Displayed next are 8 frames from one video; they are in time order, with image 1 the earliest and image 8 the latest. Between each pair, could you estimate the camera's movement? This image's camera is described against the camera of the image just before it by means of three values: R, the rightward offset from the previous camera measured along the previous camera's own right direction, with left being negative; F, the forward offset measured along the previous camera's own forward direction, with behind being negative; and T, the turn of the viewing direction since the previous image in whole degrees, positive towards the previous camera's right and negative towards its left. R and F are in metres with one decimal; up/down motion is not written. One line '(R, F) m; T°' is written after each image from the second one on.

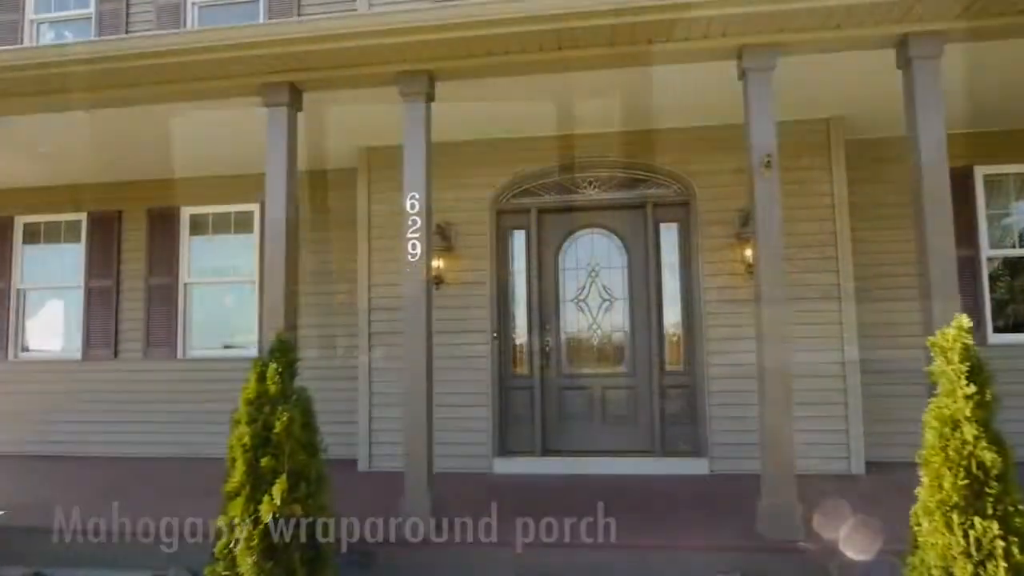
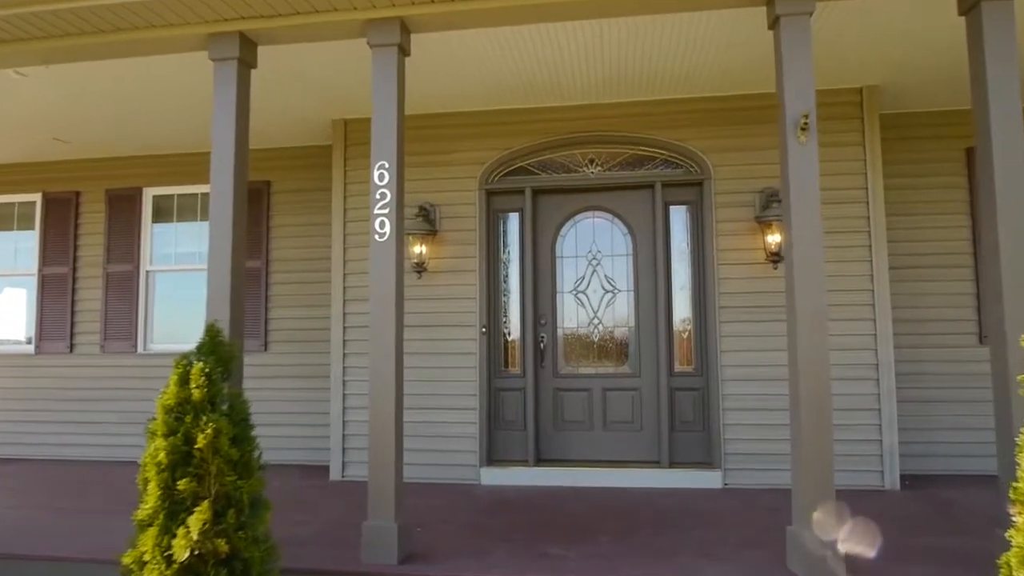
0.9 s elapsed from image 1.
(+0.1, +0.6) m; 0°
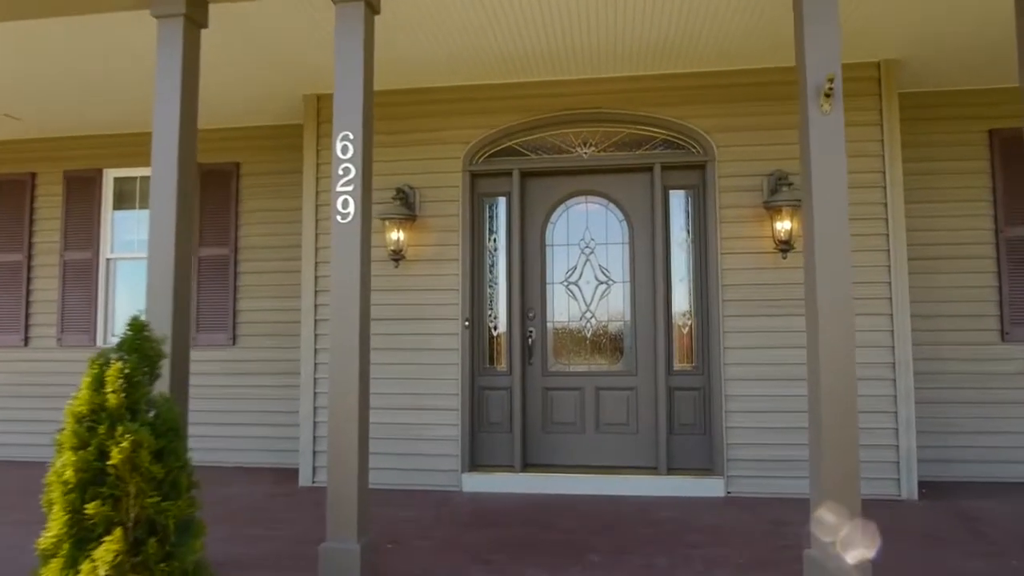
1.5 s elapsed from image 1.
(+0.1, +0.4) m; +1°
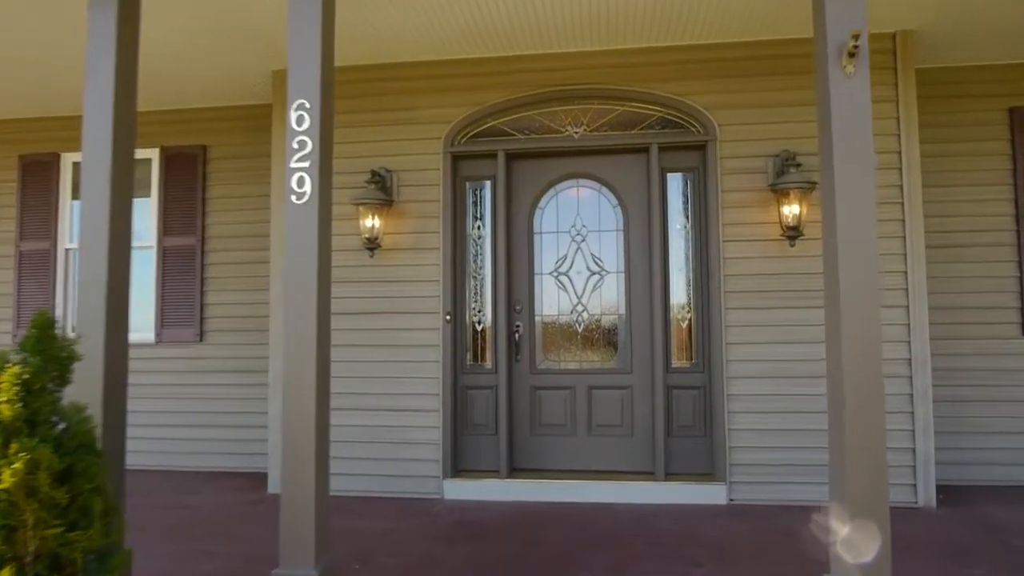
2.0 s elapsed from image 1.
(+0.1, +0.4) m; 0°
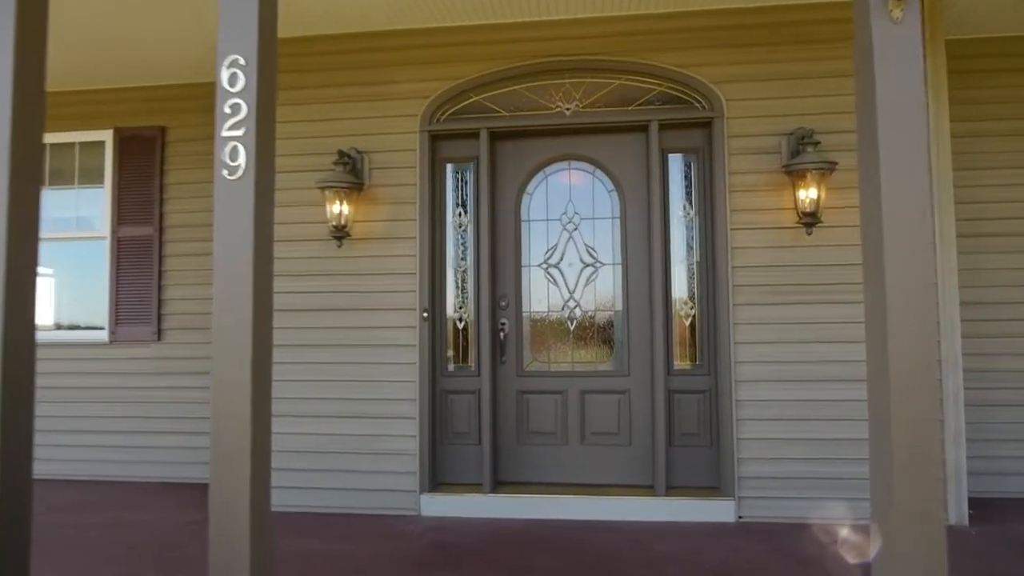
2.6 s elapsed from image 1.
(+0.1, +0.5) m; 0°
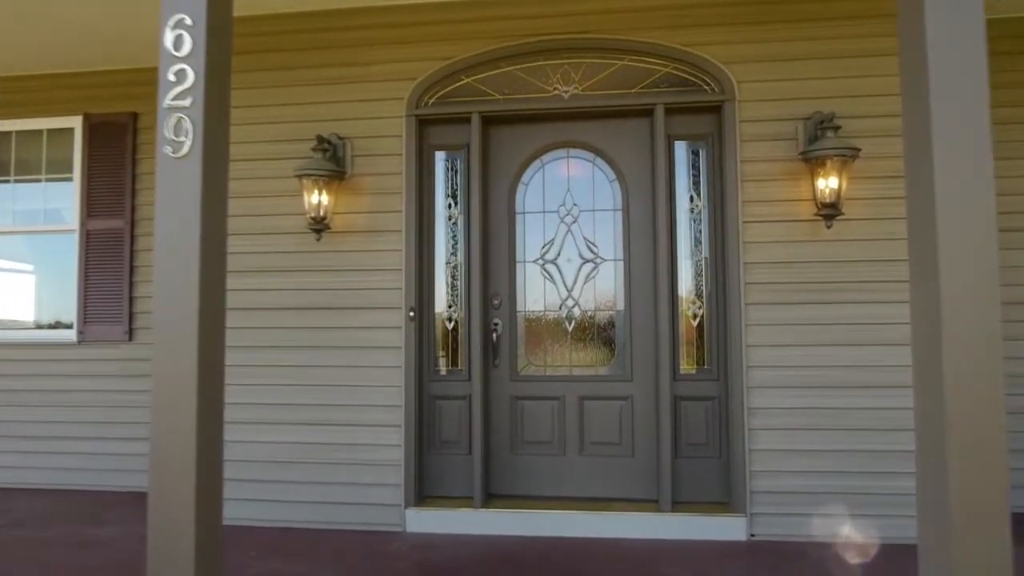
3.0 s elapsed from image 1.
(0.0, +0.3) m; 0°
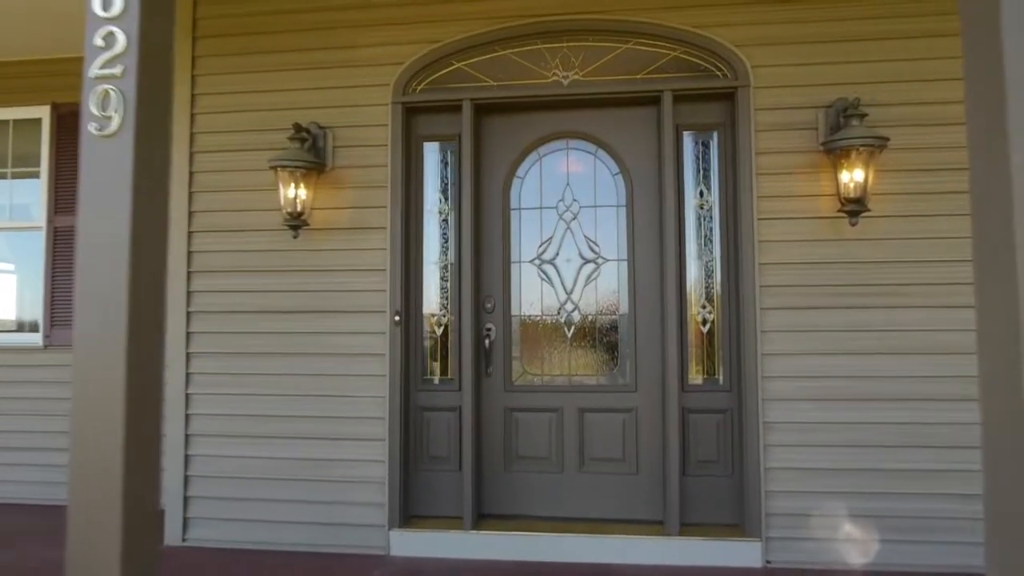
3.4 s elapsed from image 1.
(0.0, +0.3) m; 0°
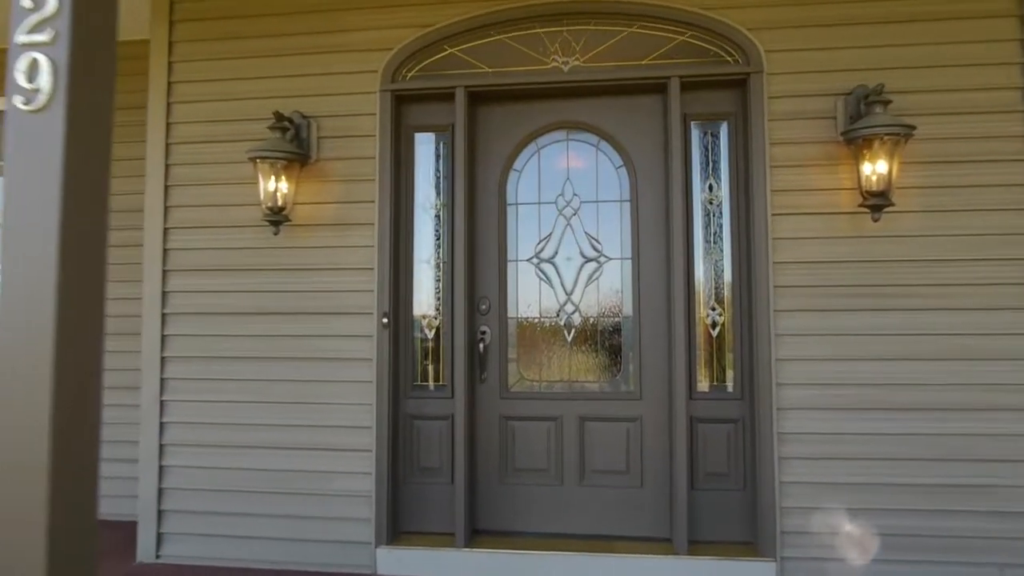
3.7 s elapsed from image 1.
(0.0, +0.2) m; 0°
